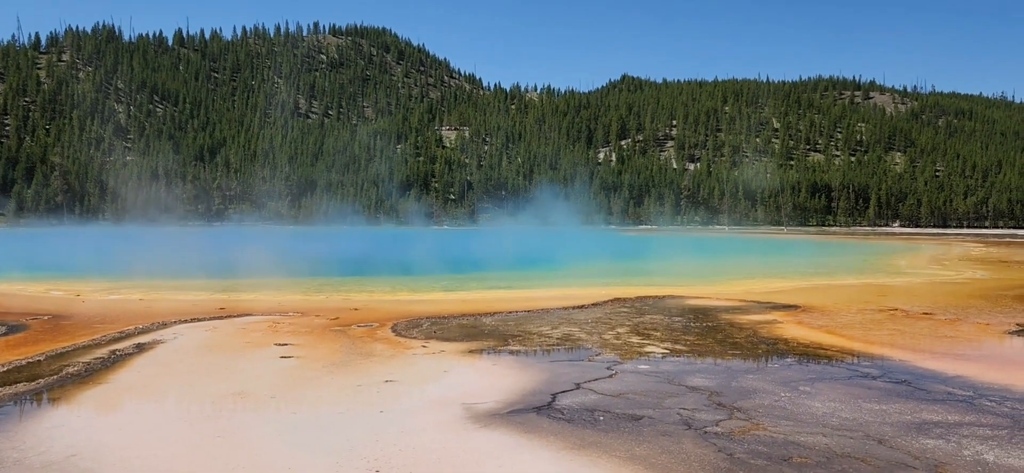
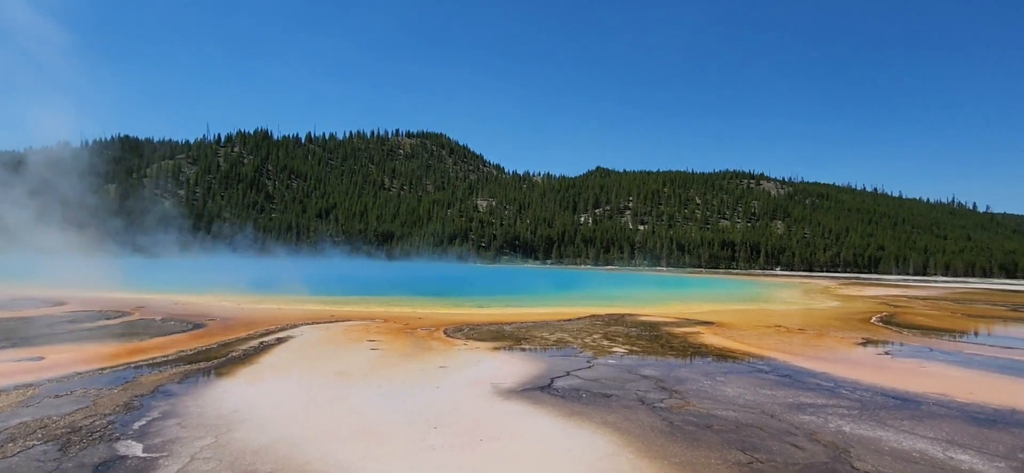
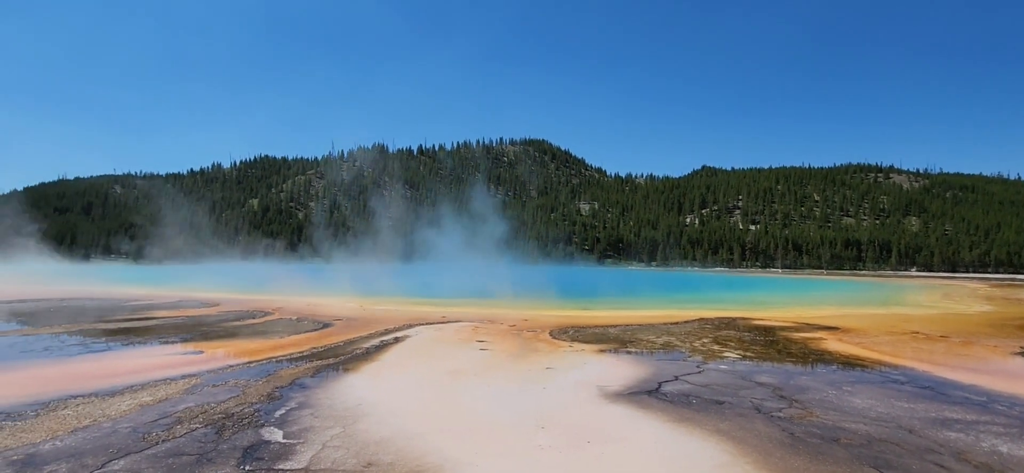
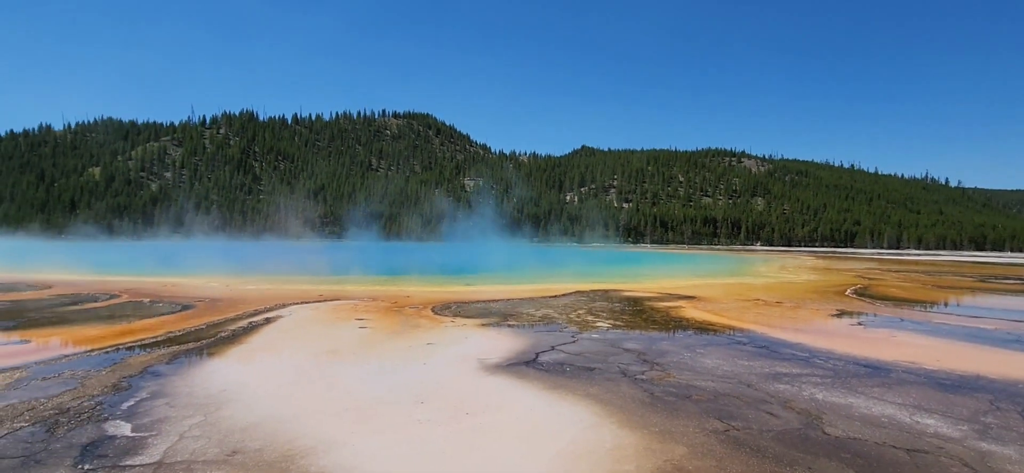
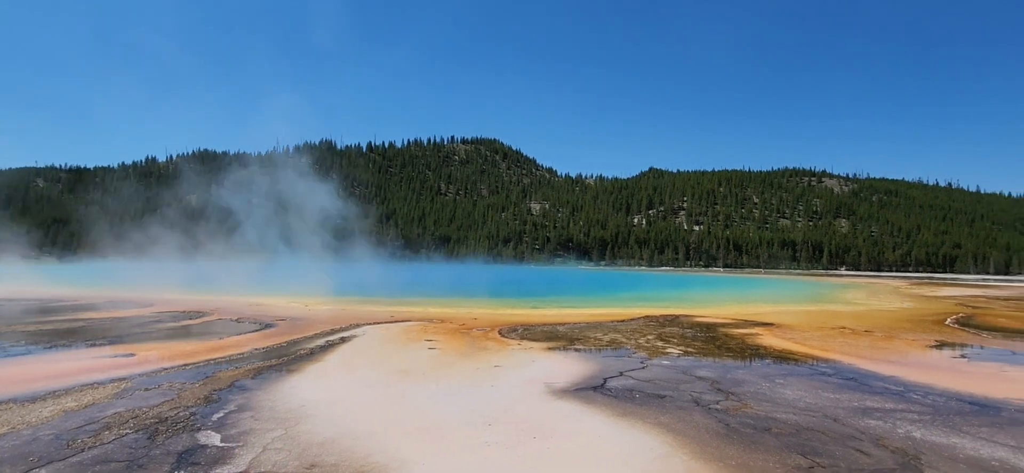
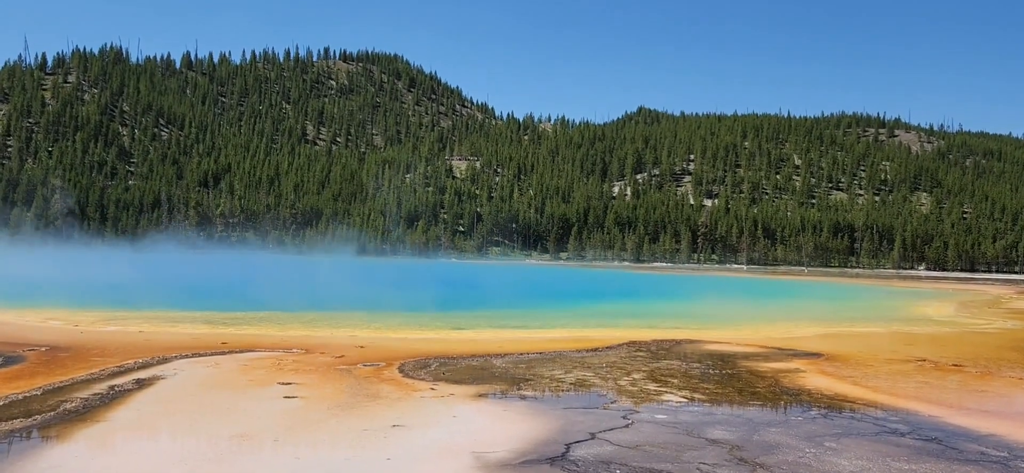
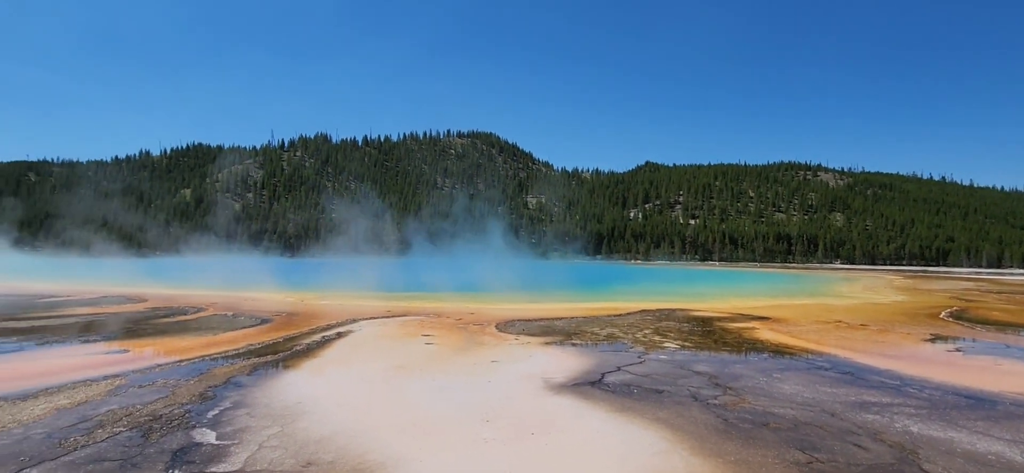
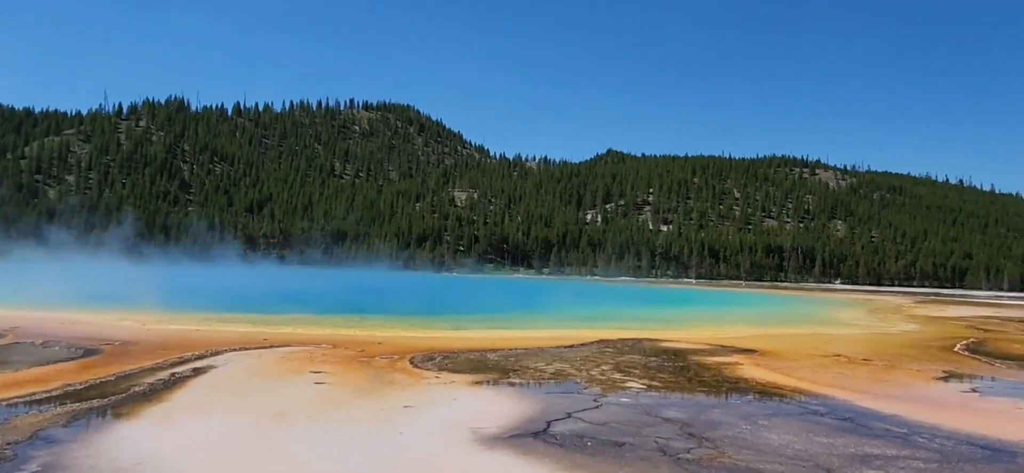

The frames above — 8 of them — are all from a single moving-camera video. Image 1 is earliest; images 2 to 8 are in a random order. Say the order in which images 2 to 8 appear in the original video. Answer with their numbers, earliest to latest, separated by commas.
4, 7, 3, 5, 2, 8, 6
